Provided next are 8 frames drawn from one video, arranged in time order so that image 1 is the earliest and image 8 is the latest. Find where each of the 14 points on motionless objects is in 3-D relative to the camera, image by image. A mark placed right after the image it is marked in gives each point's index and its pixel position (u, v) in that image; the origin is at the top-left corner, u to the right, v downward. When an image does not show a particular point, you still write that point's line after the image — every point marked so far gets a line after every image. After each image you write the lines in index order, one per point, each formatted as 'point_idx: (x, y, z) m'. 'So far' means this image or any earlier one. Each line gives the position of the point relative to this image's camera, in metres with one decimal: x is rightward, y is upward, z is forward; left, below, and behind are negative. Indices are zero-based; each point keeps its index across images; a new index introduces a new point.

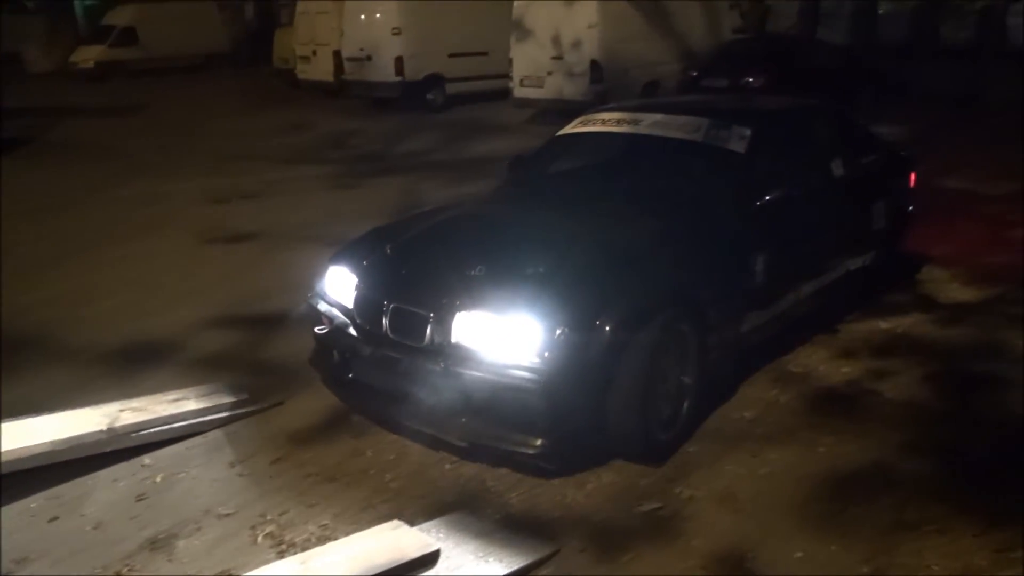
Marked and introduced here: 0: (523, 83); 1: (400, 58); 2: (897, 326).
0: (+0.2, +4.2, +16.3) m
1: (-2.5, +5.0, +17.4) m
2: (+3.0, -0.3, +6.1) m
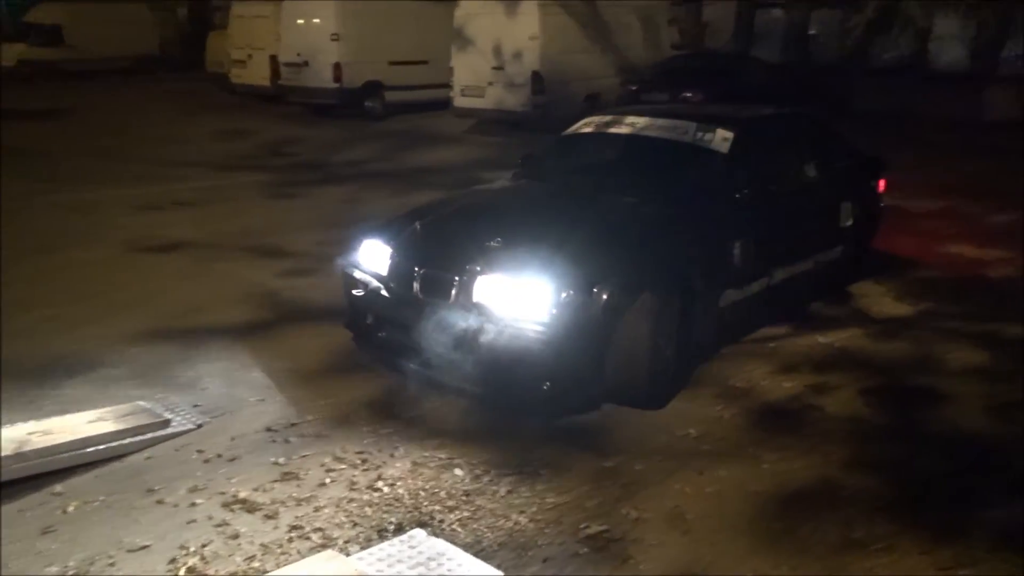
0: (-1.0, +4.0, +16.2) m
1: (-3.7, +4.8, +17.1) m
2: (+2.5, -0.4, +6.2) m
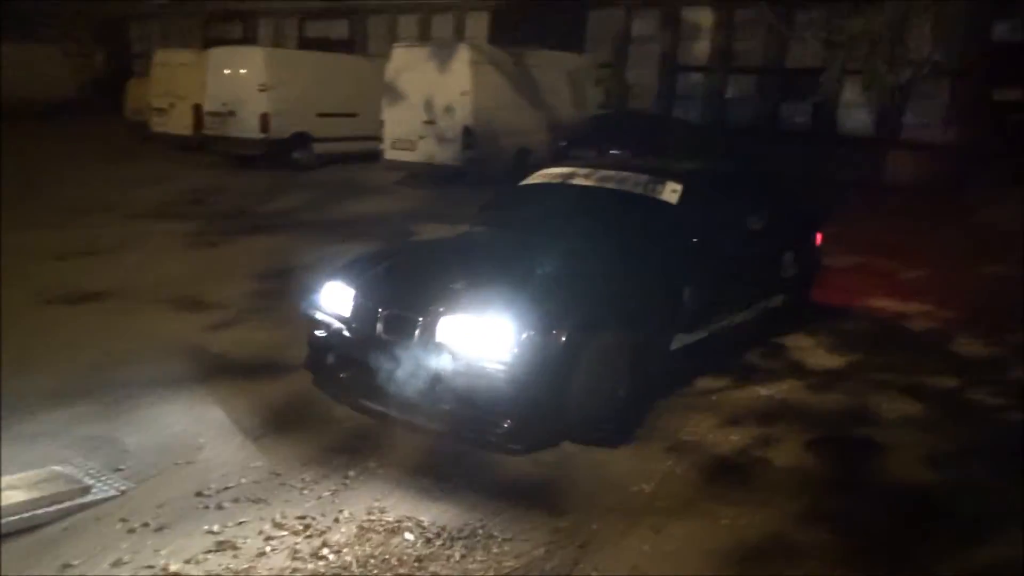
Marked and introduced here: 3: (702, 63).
0: (-2.4, +2.9, +16.2) m
1: (-5.2, +3.7, +16.8) m
2: (+2.1, -0.8, +6.3) m
3: (+4.5, +5.4, +19.2) m
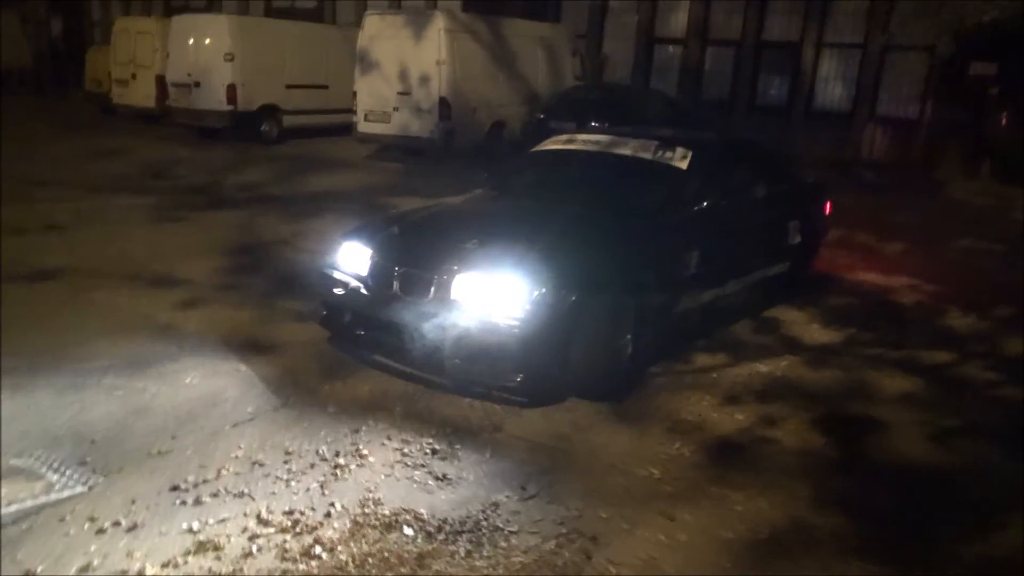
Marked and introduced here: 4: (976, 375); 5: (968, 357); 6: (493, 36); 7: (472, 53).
0: (-2.8, +3.4, +15.7) m
1: (-5.7, +4.1, +16.2) m
2: (+2.0, -0.6, +6.1) m
3: (+3.9, +6.0, +18.9) m
4: (+3.6, -0.7, +6.2) m
5: (+3.8, -0.6, +6.7) m
6: (-0.3, +4.8, +15.4) m
7: (-0.7, +4.4, +15.1) m
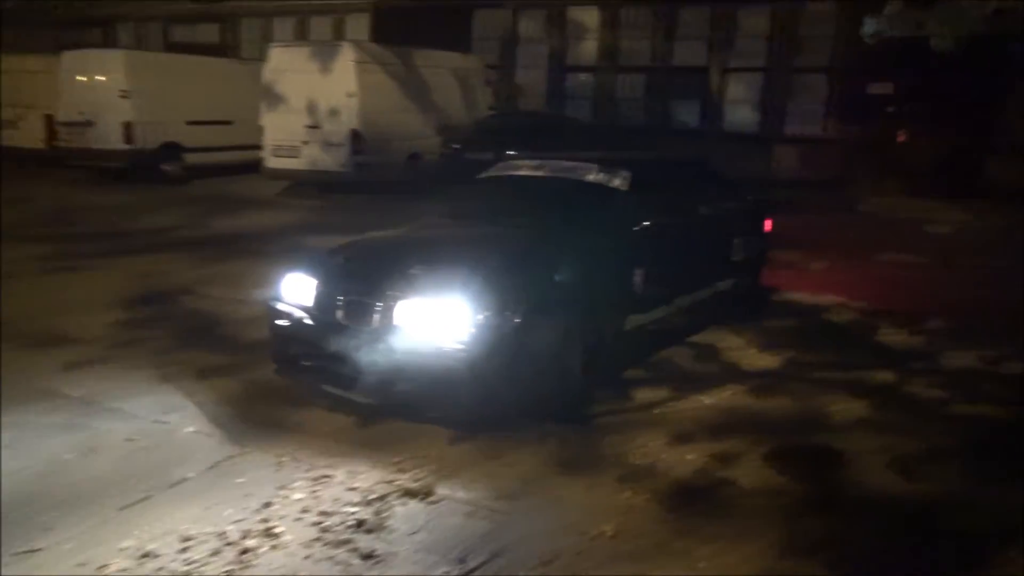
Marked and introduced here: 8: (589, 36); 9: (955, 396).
0: (-4.4, +2.6, +15.0) m
1: (-7.4, +3.2, +15.3) m
2: (+1.5, -0.8, +5.8) m
3: (+1.9, +5.3, +18.9) m
4: (+3.1, -0.8, +6.1) m
5: (+3.3, -0.7, +6.5) m
6: (-2.0, +4.2, +15.0) m
7: (-2.3, +3.8, +14.6) m
8: (+1.8, +6.0, +18.9) m
9: (+3.4, -0.8, +6.1) m
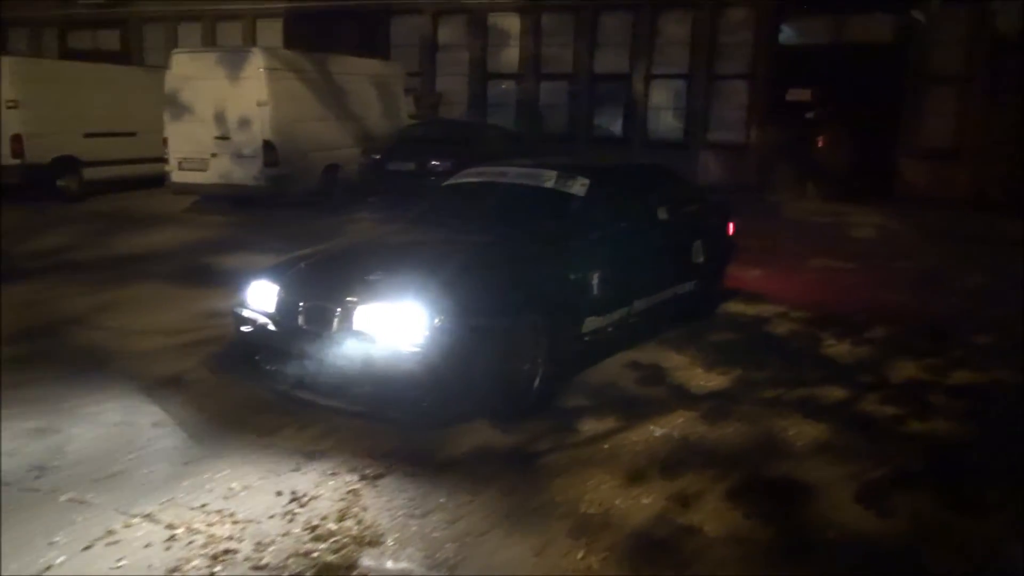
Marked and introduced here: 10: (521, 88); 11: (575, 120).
0: (-5.8, +2.2, +14.0) m
1: (-8.7, +2.7, +14.0) m
2: (+1.1, -0.9, +5.3) m
3: (0.0, +5.1, +18.5) m
4: (+2.6, -0.9, +5.8) m
5: (+2.7, -0.8, +6.3) m
6: (-3.4, +3.8, +14.2) m
7: (-3.7, +3.4, +13.8) m
8: (0.0, +5.7, +18.4) m
9: (+2.9, -0.9, +5.8) m
10: (+0.2, +4.6, +18.4) m
11: (+1.4, +3.8, +18.1) m
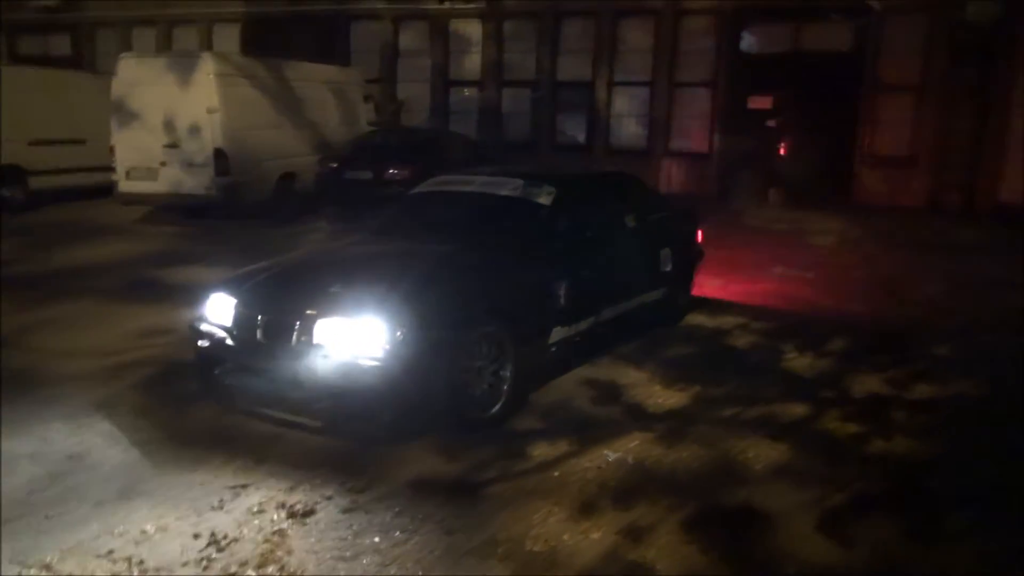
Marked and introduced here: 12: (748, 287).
0: (-6.5, +1.9, +13.5) m
1: (-9.5, +2.4, +13.4) m
2: (+0.7, -1.1, +5.1) m
3: (-0.9, +4.8, +18.3) m
4: (+2.3, -1.0, +5.6) m
5: (+2.4, -0.9, +6.1) m
6: (-4.1, +3.6, +13.8) m
7: (-4.4, +3.2, +13.4) m
8: (-0.9, +5.5, +18.2) m
9: (+2.5, -1.0, +5.6) m
10: (-0.7, +4.4, +18.1) m
11: (+0.6, +3.6, +17.9) m
12: (+3.0, 0.0, +10.2) m
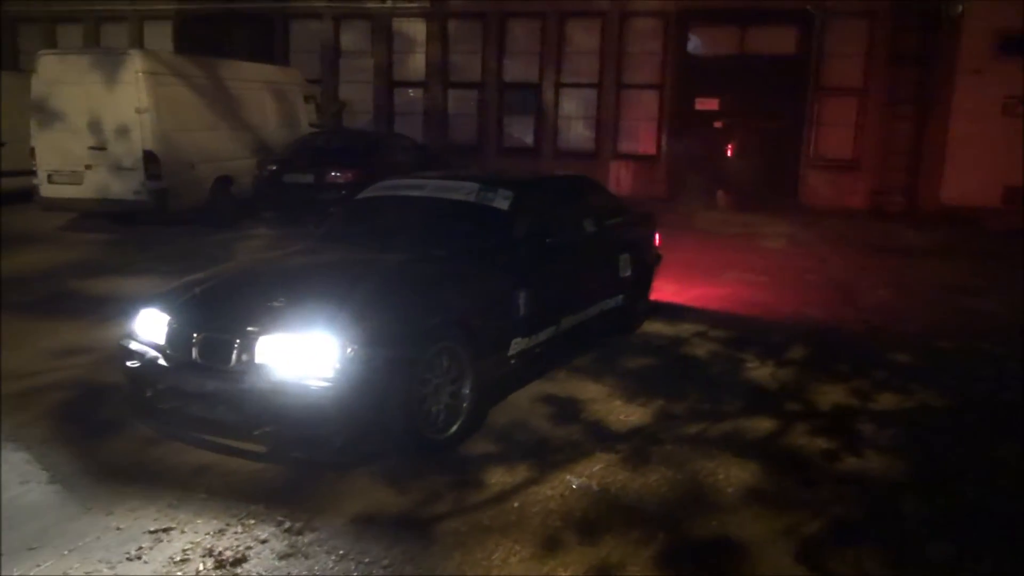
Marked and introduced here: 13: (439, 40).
0: (-7.3, +1.7, +12.6) m
1: (-10.3, +2.2, +12.4) m
2: (+0.5, -1.1, +4.7) m
3: (-2.1, +4.7, +17.8) m
4: (+2.0, -1.1, +5.3) m
5: (+2.0, -1.0, +5.8) m
6: (-5.0, +3.4, +13.1) m
7: (-5.3, +3.0, +12.7) m
8: (-2.1, +5.3, +17.7) m
9: (+2.2, -1.1, +5.4) m
10: (-1.9, +4.3, +17.7) m
11: (-0.6, +3.5, +17.5) m
12: (+2.4, -0.1, +10.0) m
13: (-1.6, +5.4, +17.5) m
